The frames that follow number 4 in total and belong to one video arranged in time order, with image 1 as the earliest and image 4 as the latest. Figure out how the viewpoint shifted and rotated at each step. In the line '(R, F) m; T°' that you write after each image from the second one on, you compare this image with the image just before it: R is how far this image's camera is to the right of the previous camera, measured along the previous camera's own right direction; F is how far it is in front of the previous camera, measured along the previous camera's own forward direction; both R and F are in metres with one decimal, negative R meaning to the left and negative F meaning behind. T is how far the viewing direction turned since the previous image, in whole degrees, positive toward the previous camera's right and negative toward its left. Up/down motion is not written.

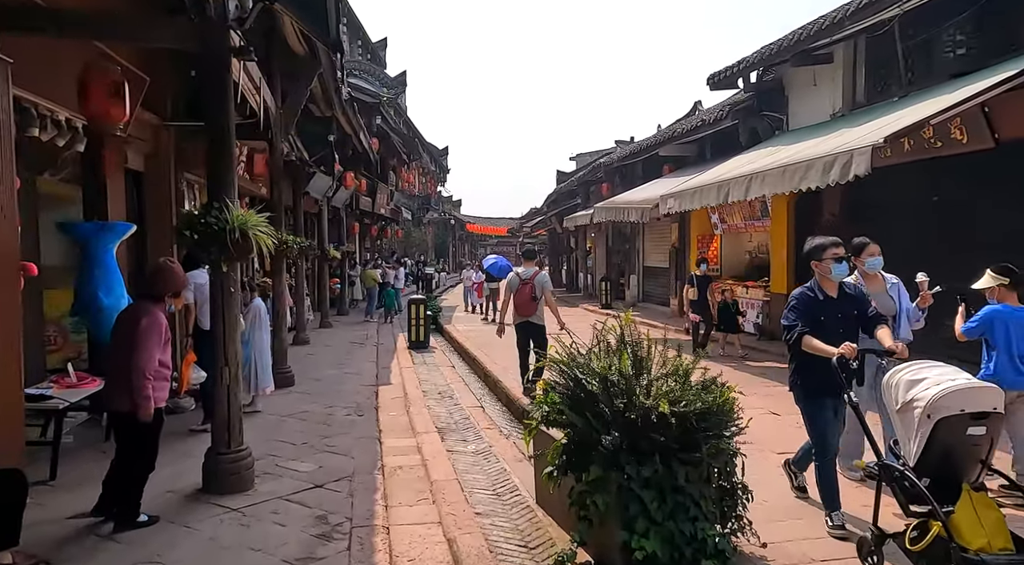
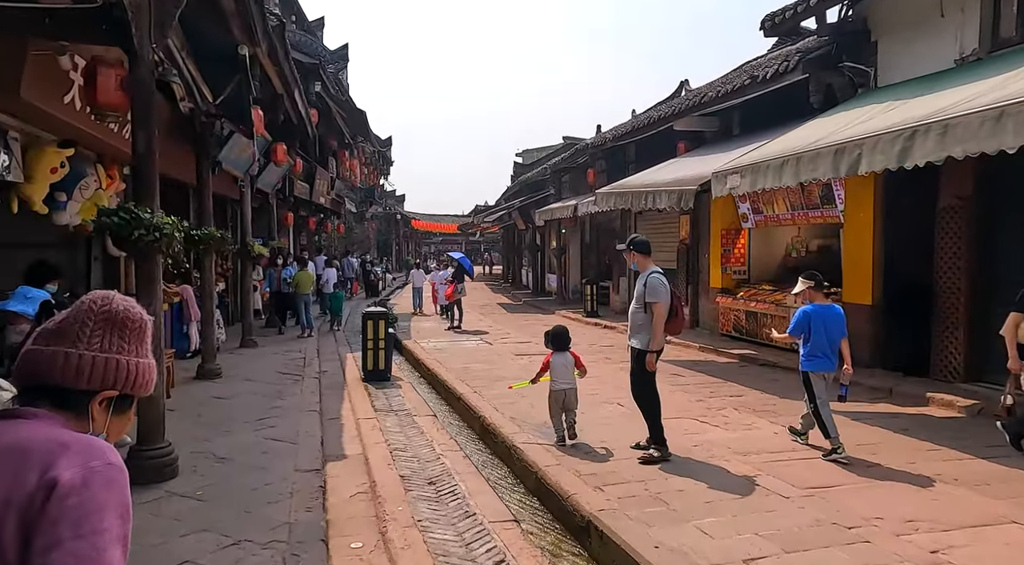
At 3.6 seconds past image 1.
(-0.7, +3.3) m; +5°
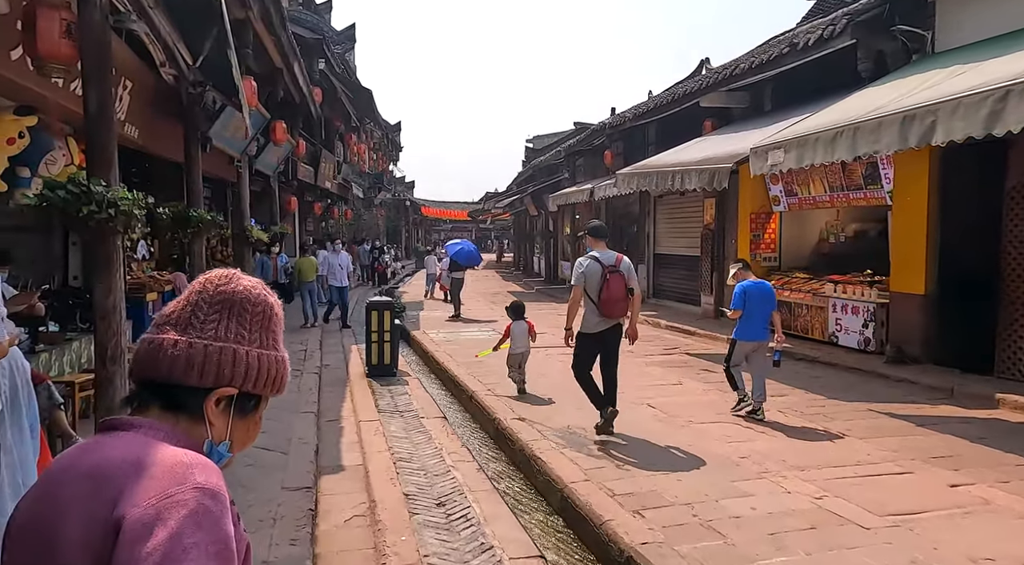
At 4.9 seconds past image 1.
(-0.1, +0.8) m; -1°
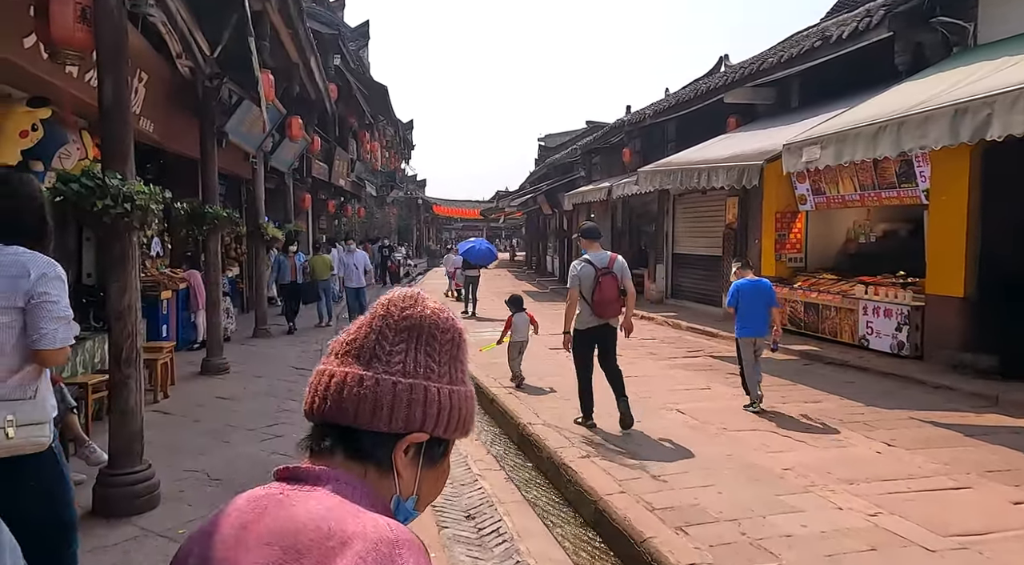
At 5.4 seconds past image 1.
(-0.1, +0.2) m; -1°
